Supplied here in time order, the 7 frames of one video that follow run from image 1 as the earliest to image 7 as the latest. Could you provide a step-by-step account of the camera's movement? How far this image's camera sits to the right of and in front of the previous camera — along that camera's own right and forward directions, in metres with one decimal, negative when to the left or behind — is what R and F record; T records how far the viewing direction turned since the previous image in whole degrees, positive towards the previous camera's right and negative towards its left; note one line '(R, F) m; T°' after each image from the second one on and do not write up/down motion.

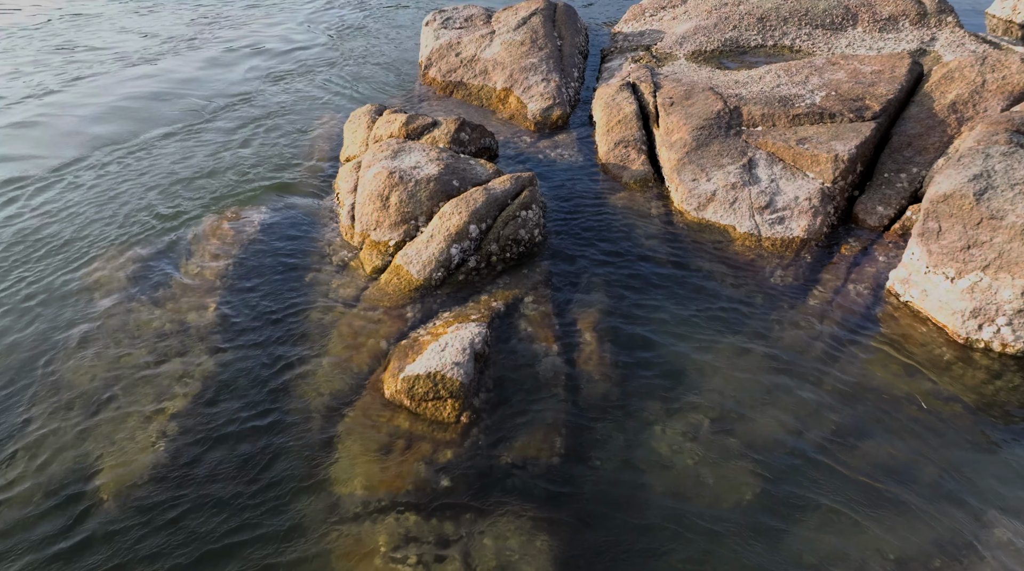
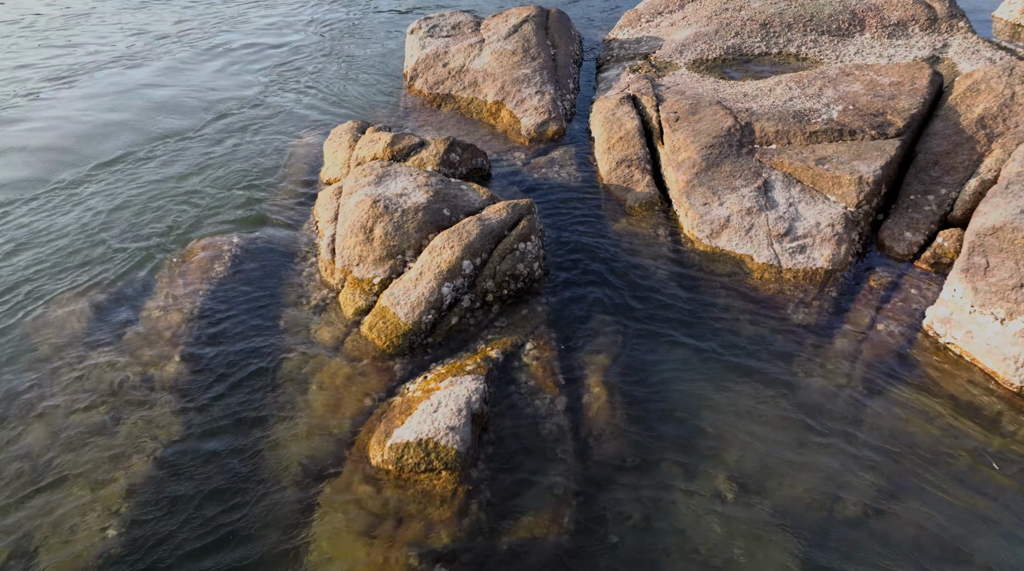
(-0.2, +1.6) m; +1°
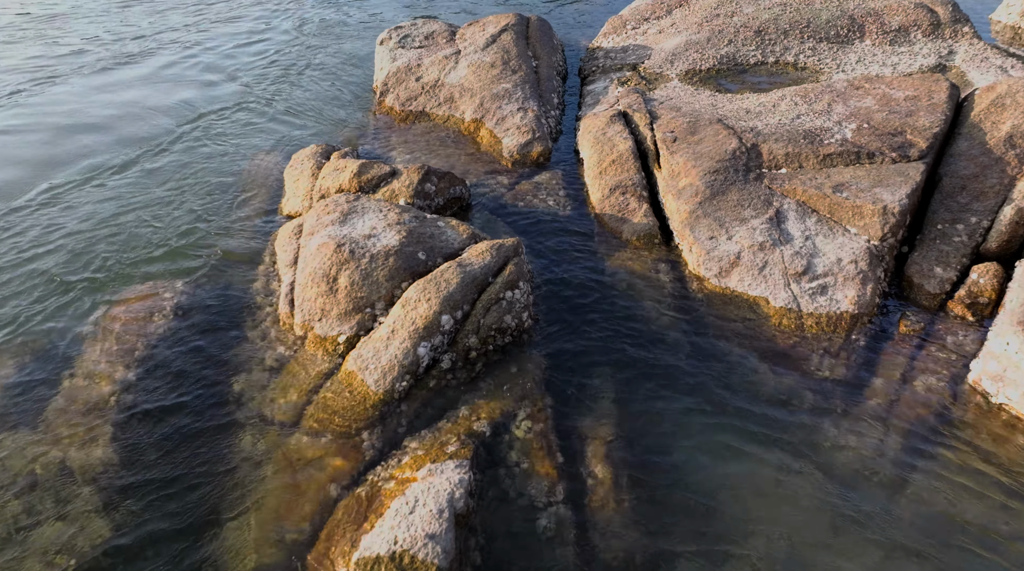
(-0.1, +2.0) m; +1°
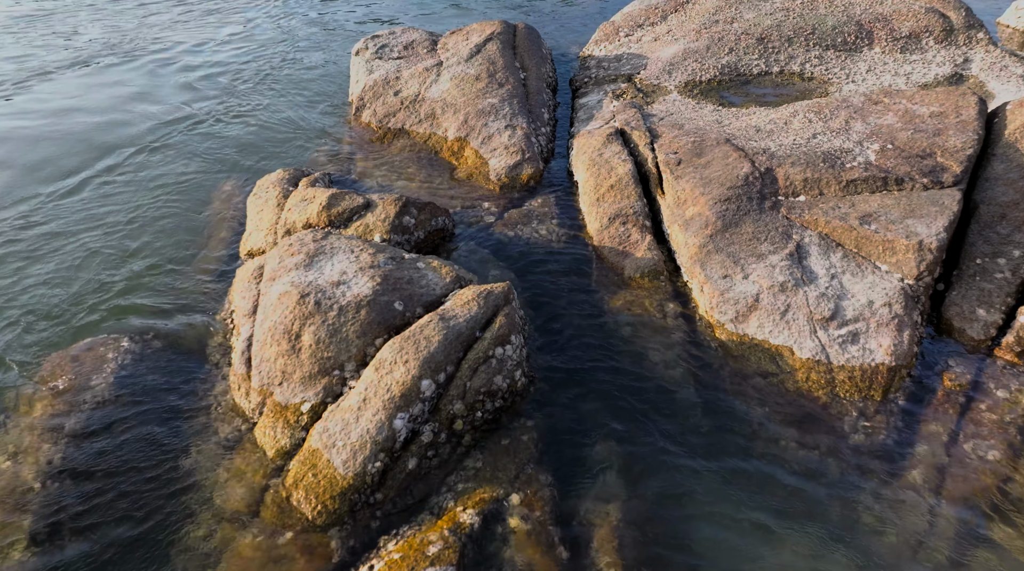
(-0.1, +1.8) m; +1°
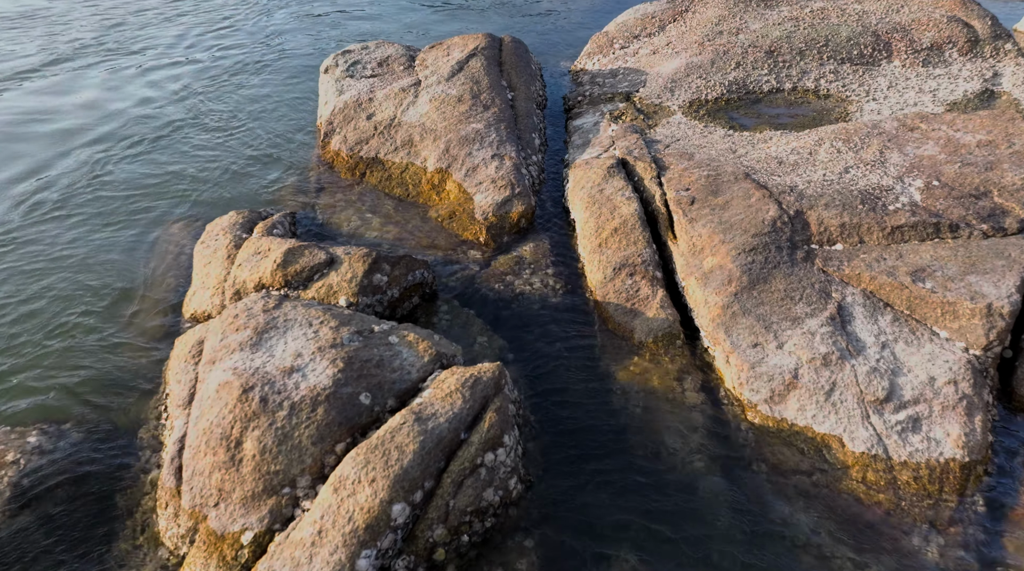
(-0.1, +2.3) m; +1°
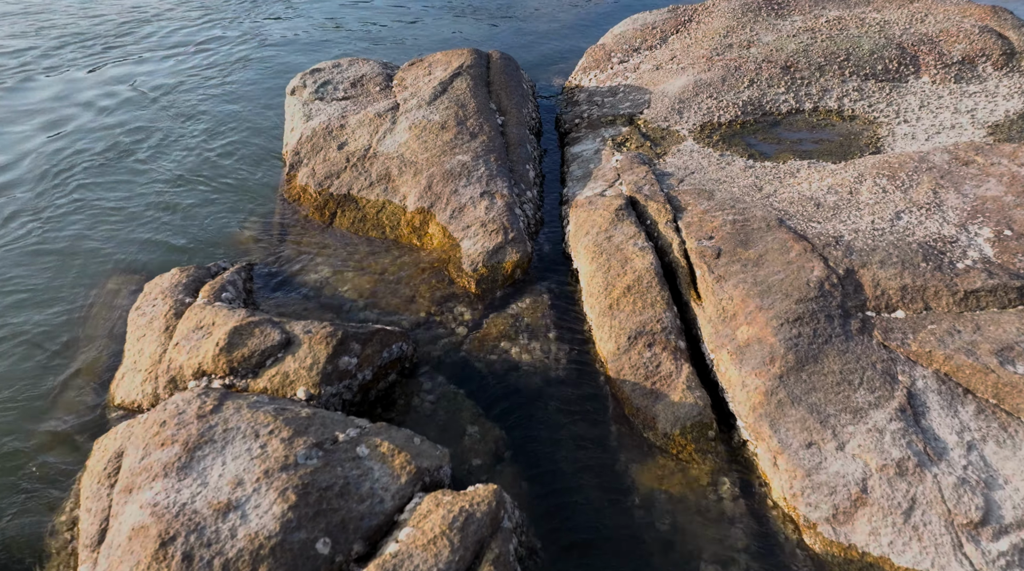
(-0.1, +2.3) m; +1°
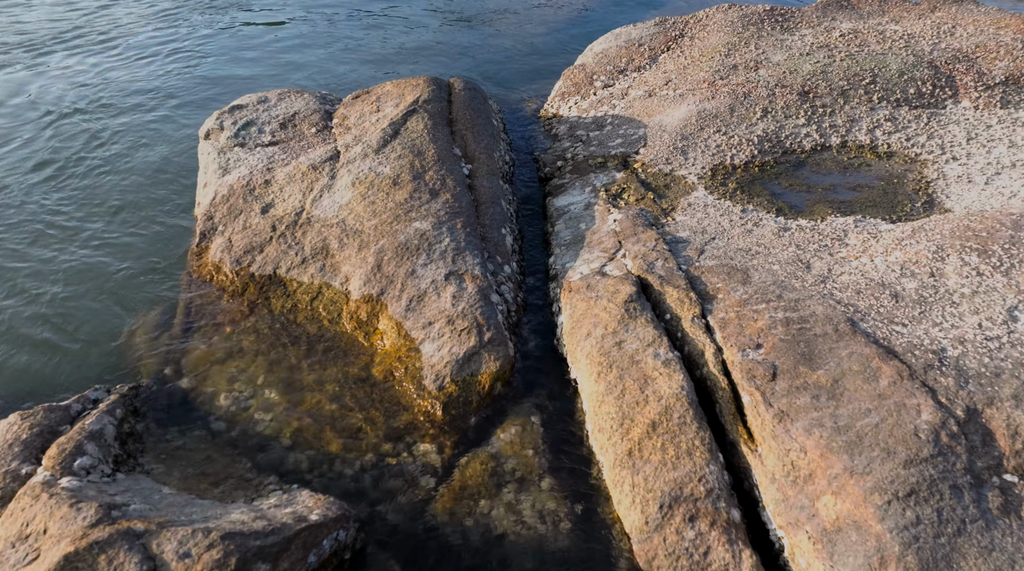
(-0.1, +3.5) m; +2°
